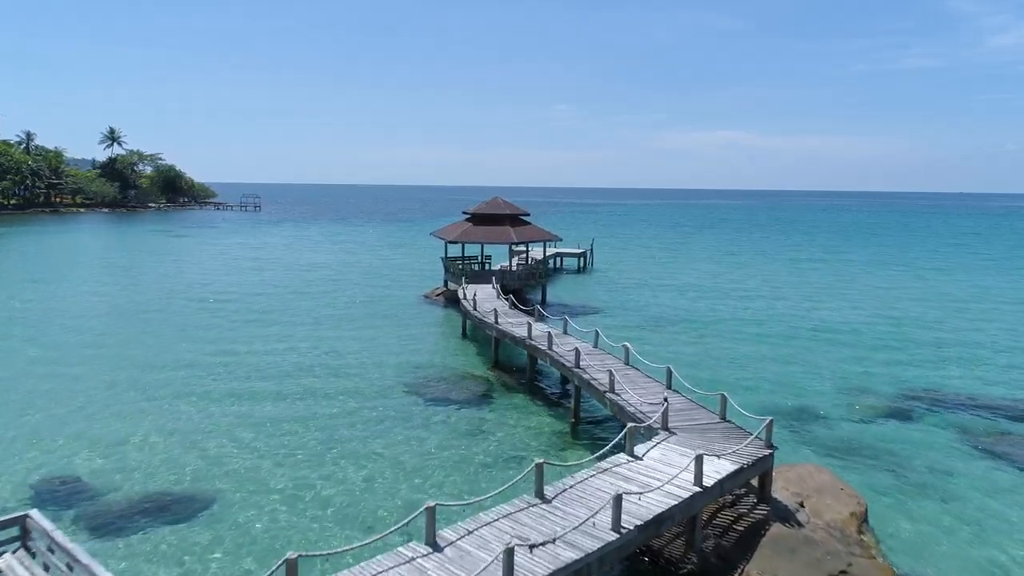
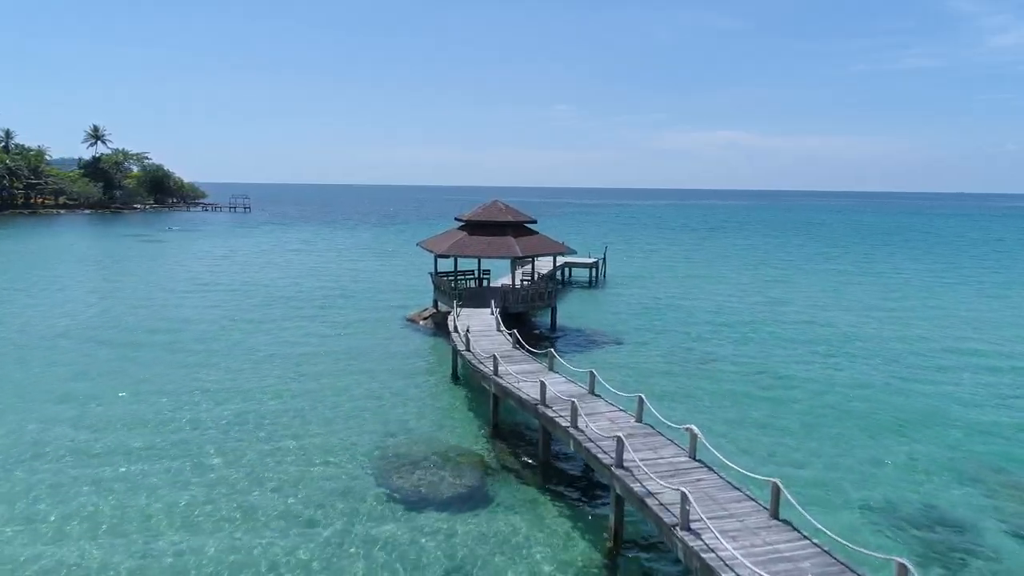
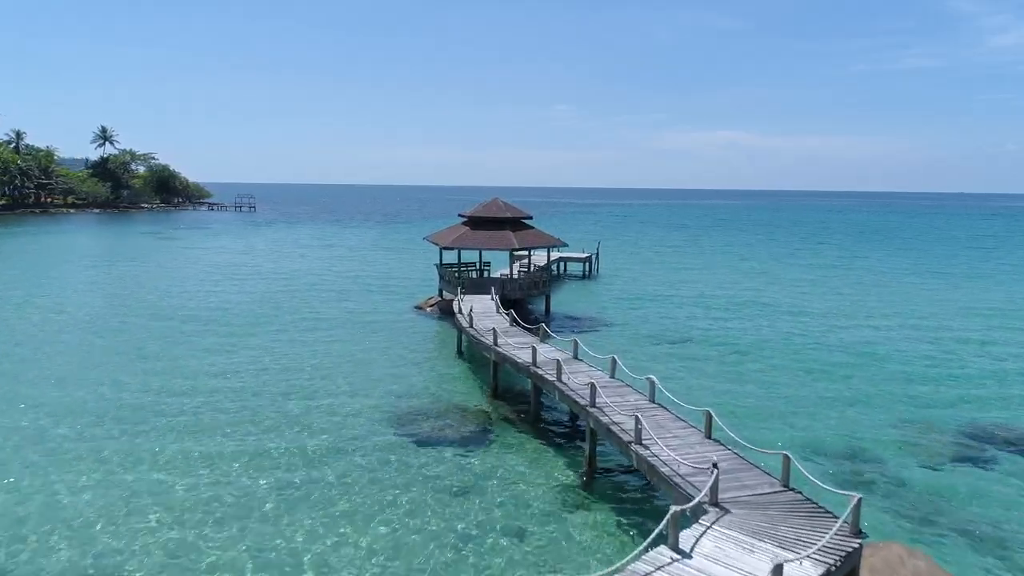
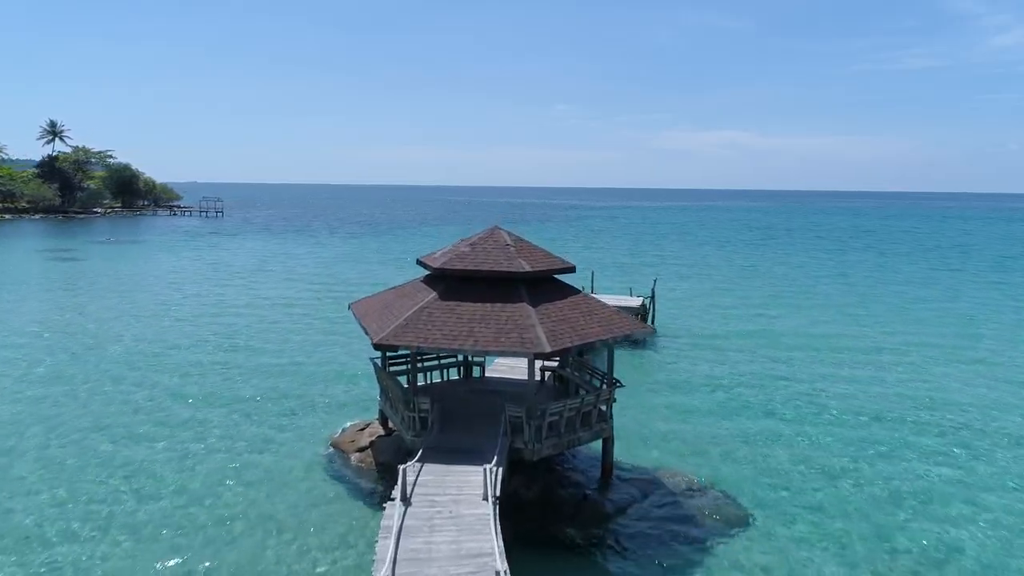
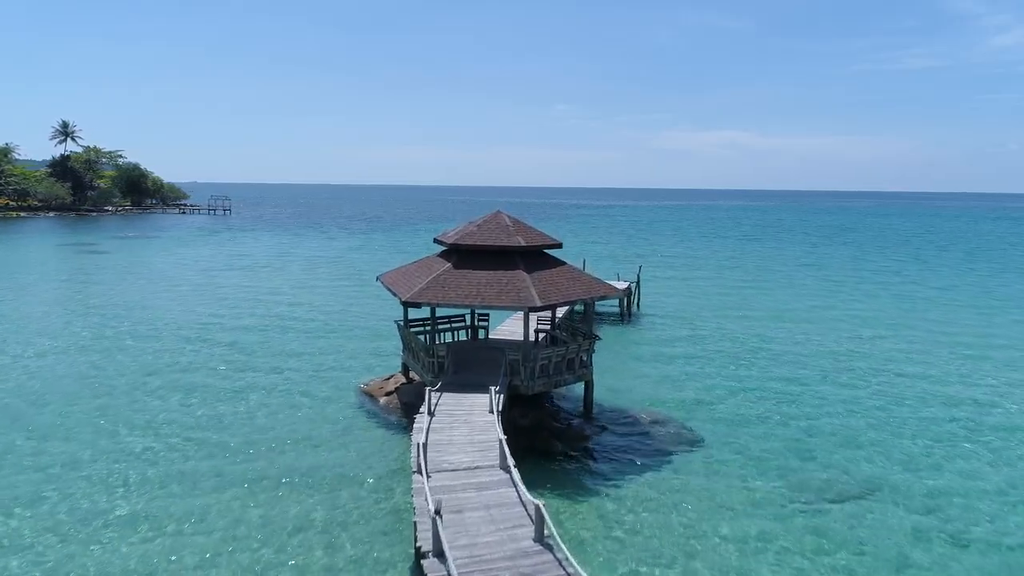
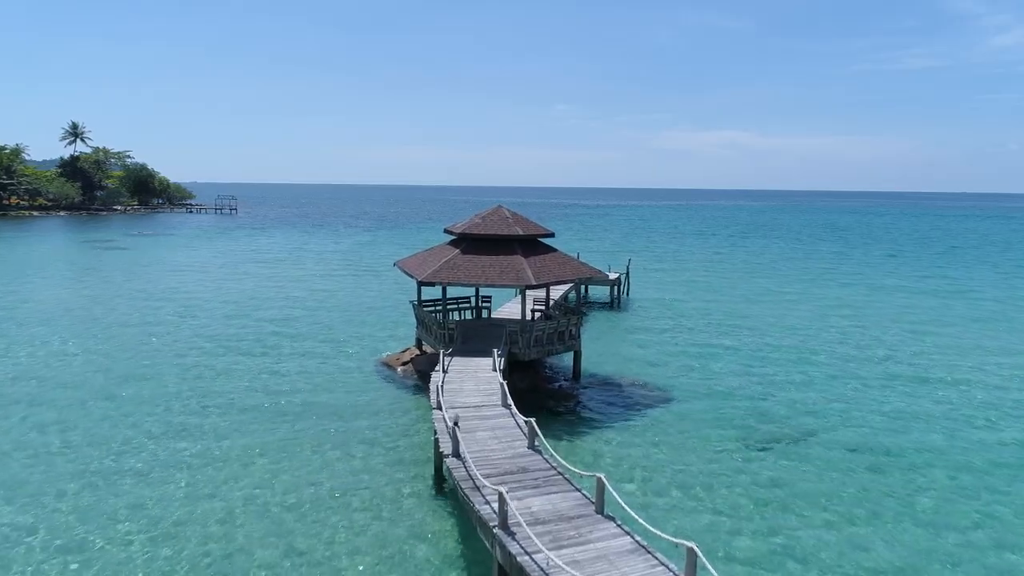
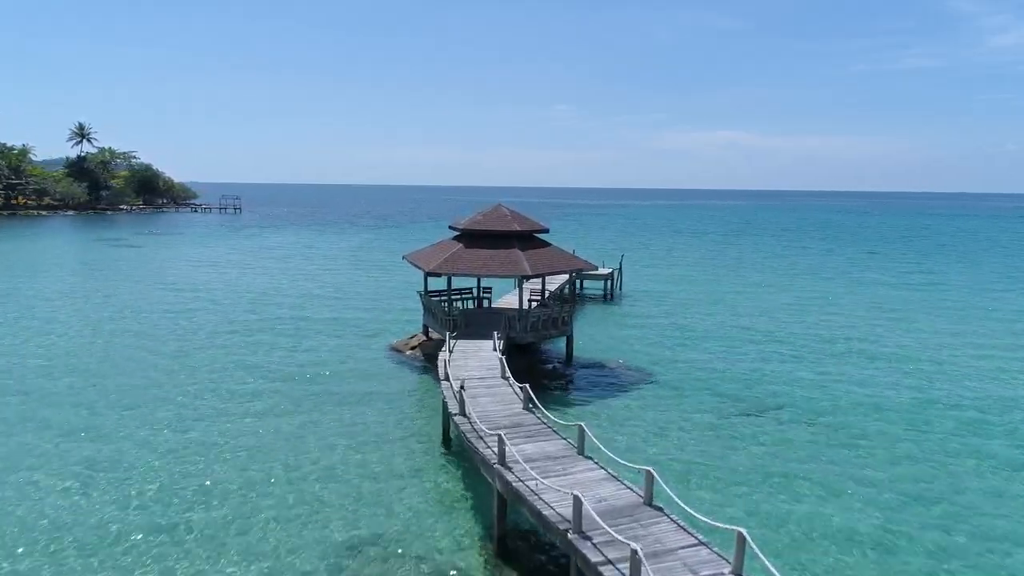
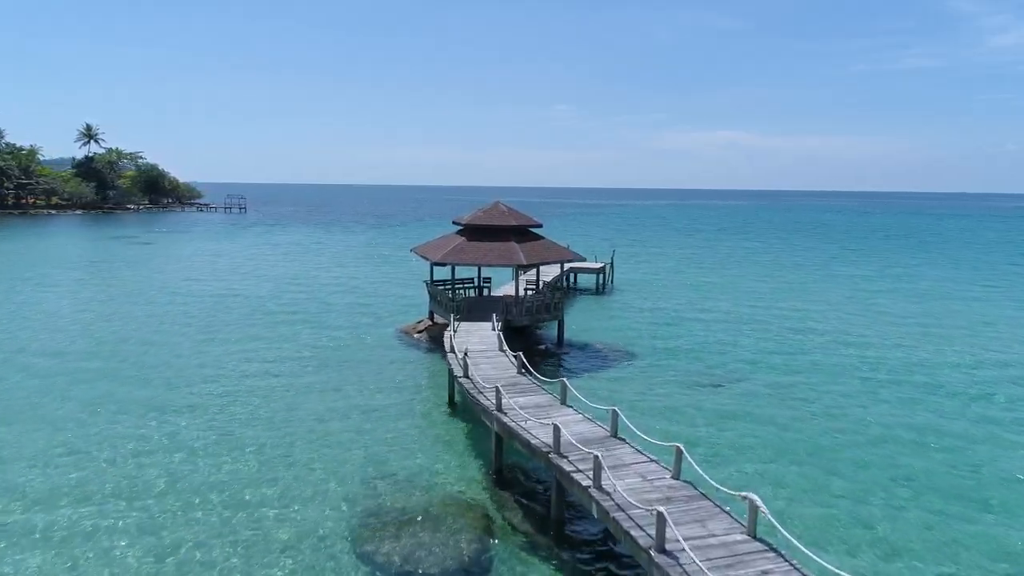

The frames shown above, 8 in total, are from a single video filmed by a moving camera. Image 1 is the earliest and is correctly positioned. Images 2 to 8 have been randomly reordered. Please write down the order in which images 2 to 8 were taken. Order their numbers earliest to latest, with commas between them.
3, 2, 8, 7, 6, 5, 4
